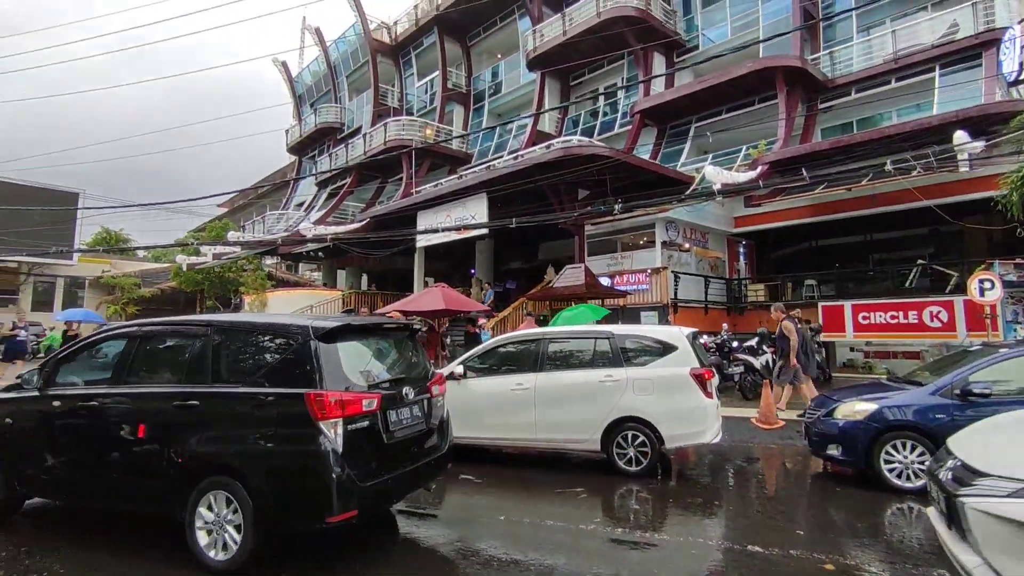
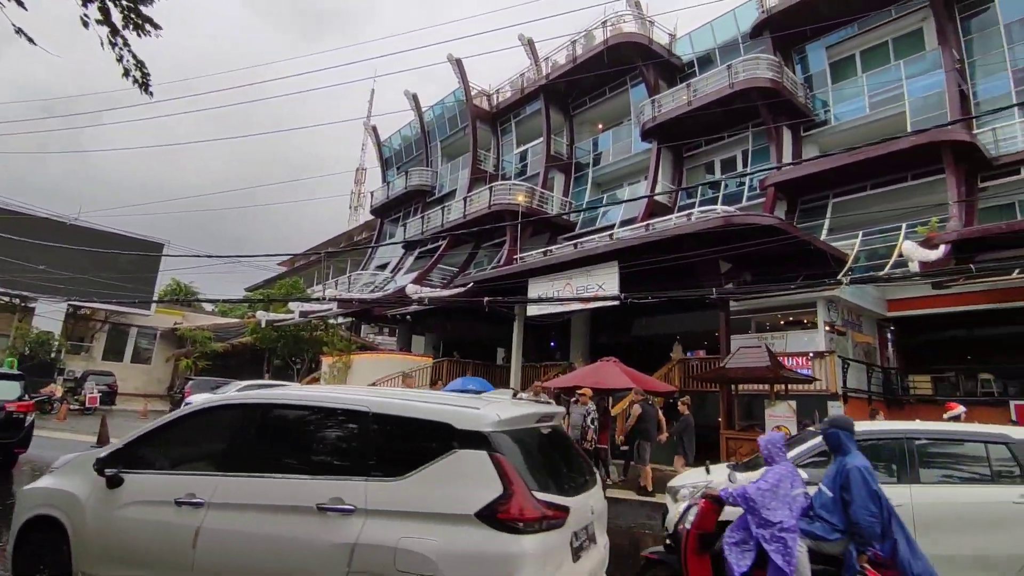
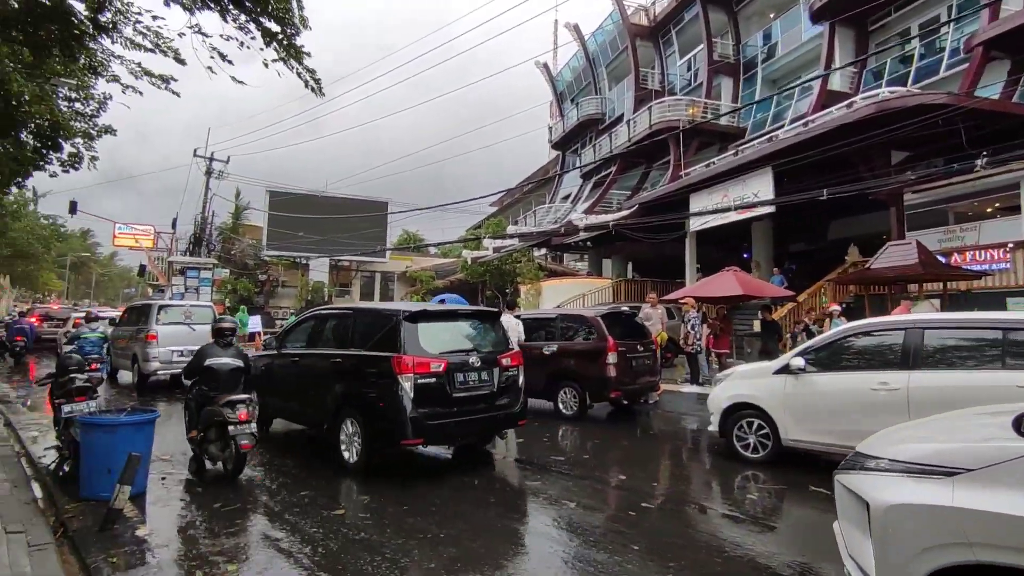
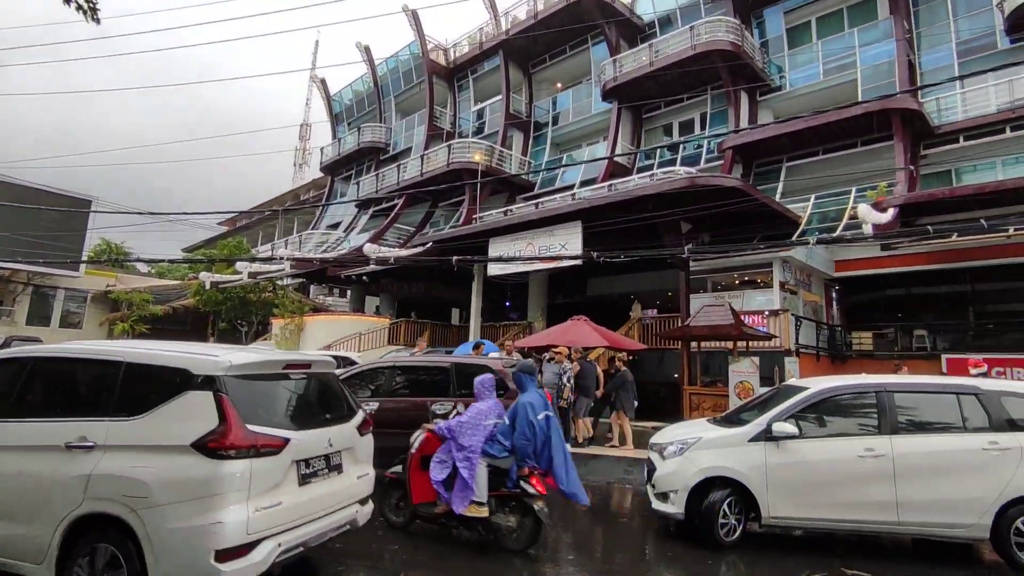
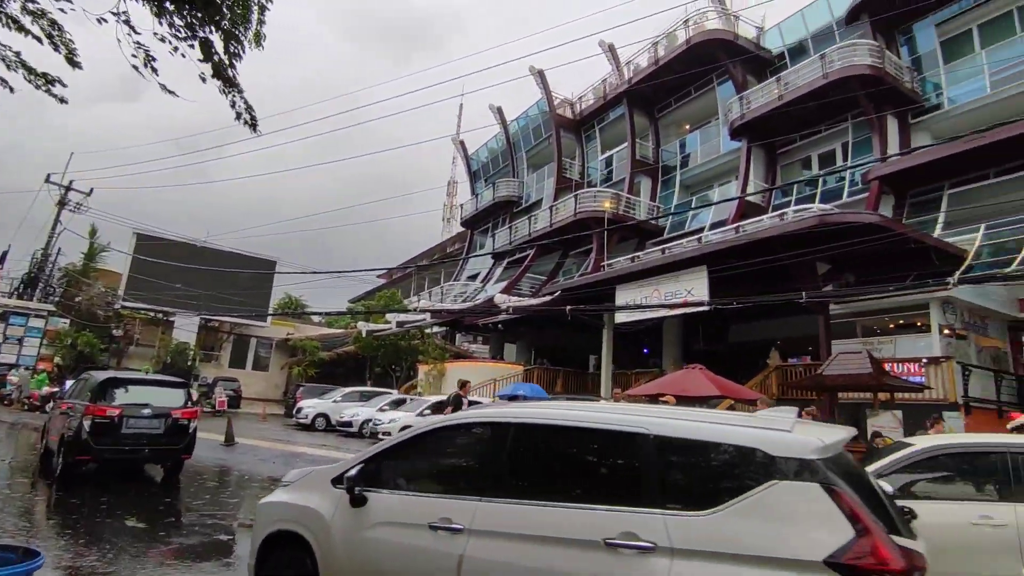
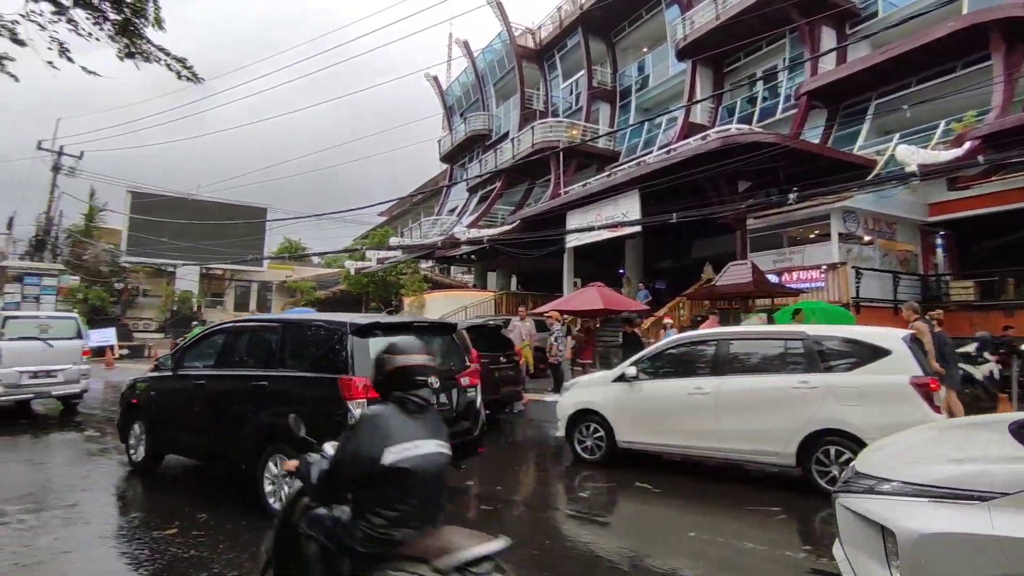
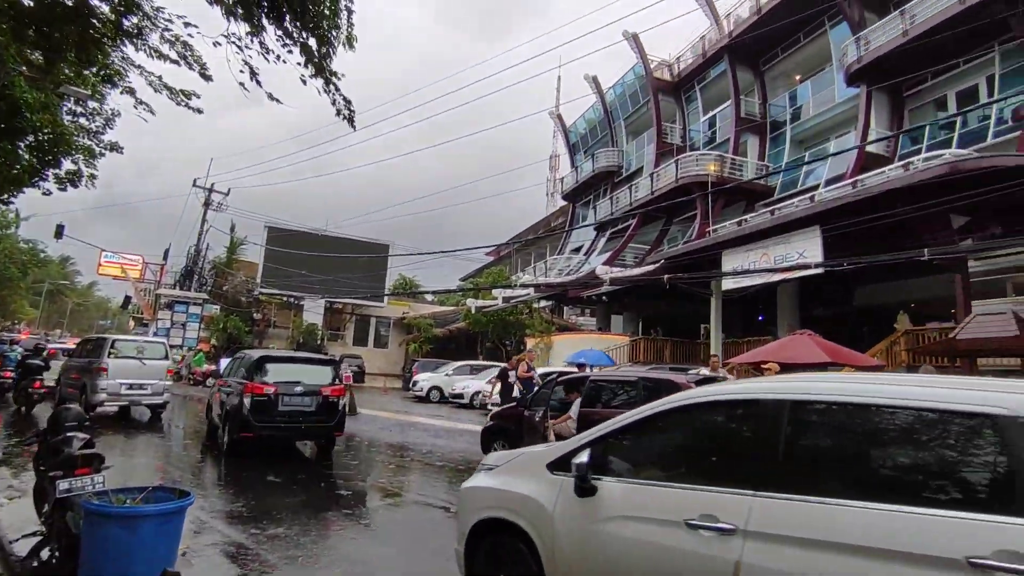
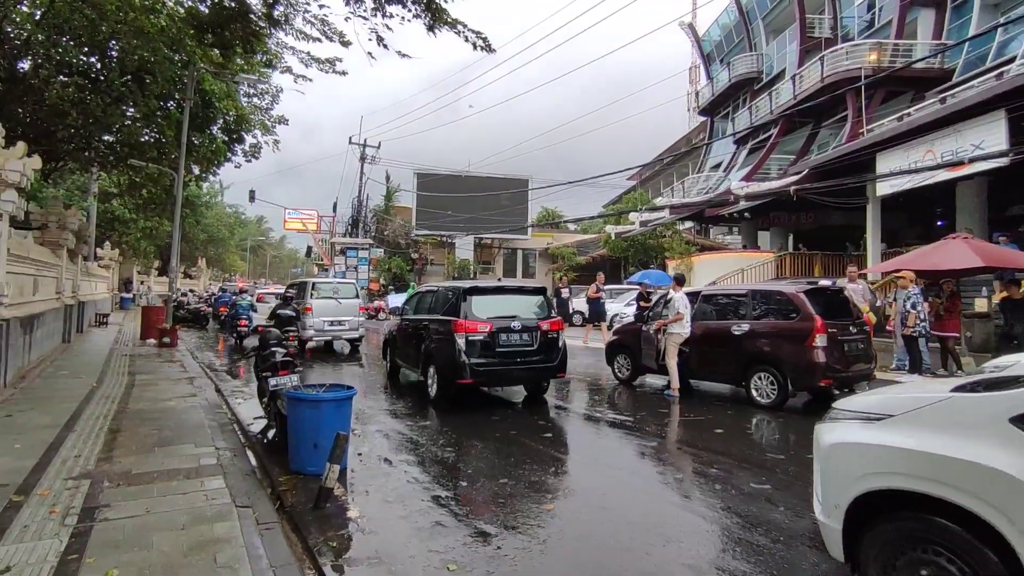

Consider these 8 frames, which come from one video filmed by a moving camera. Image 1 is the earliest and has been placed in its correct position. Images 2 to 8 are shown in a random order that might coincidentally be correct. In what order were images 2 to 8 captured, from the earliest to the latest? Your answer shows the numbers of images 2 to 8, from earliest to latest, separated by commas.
6, 3, 8, 7, 5, 2, 4
